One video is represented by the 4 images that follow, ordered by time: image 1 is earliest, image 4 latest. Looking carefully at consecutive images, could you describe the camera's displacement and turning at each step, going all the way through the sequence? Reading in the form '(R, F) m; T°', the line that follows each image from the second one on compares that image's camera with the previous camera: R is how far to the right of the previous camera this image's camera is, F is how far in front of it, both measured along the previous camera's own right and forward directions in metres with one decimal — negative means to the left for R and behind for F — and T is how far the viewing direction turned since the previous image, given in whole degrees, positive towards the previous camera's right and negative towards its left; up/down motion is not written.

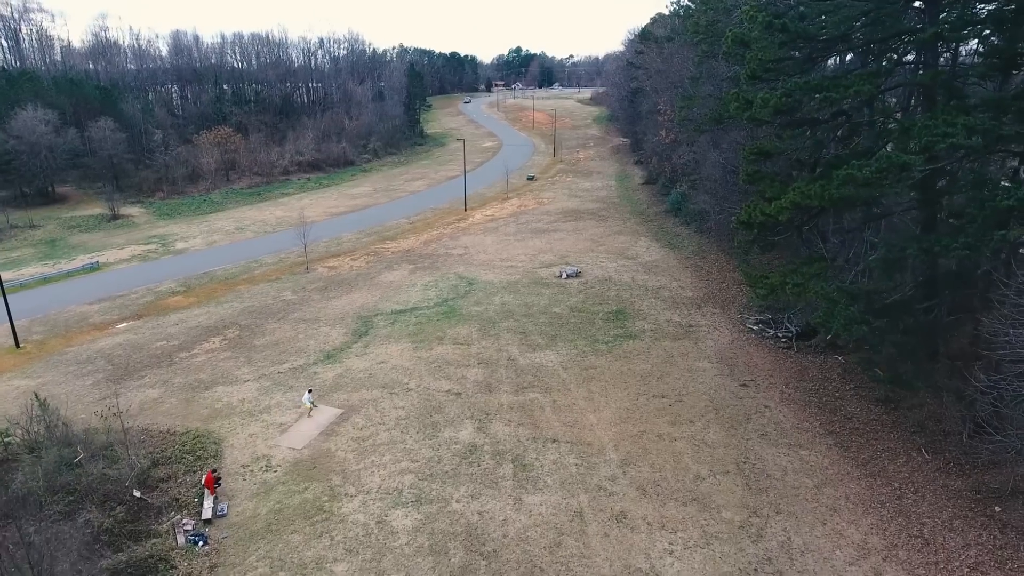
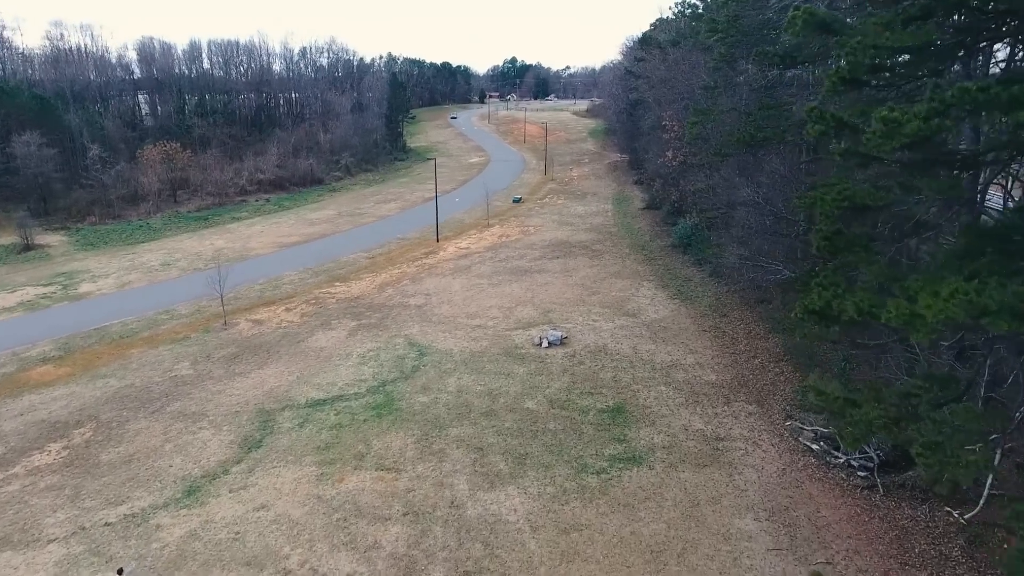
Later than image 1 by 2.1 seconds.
(+1.0, +6.2) m; 0°
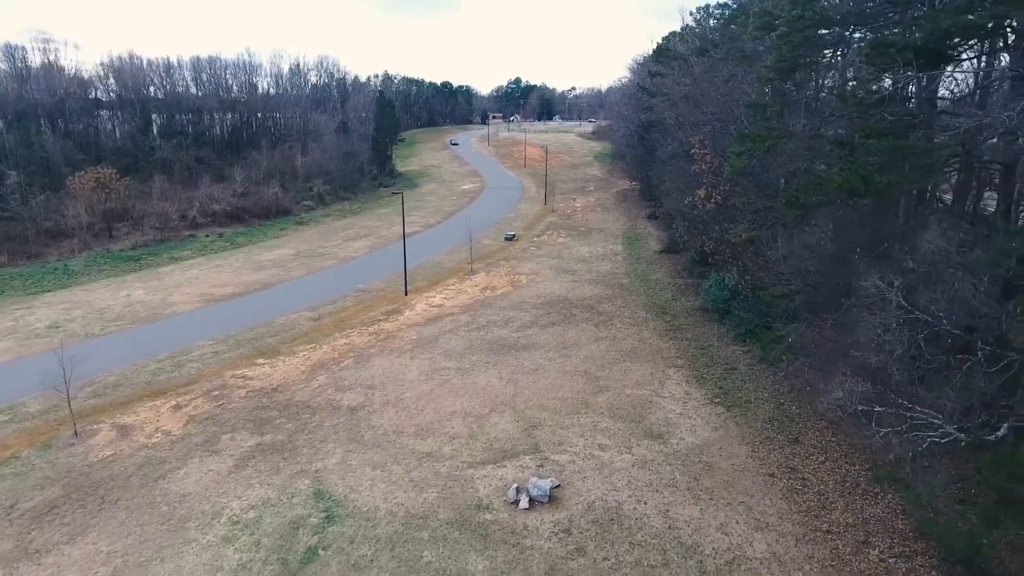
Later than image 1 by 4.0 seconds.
(+0.8, +7.3) m; 0°
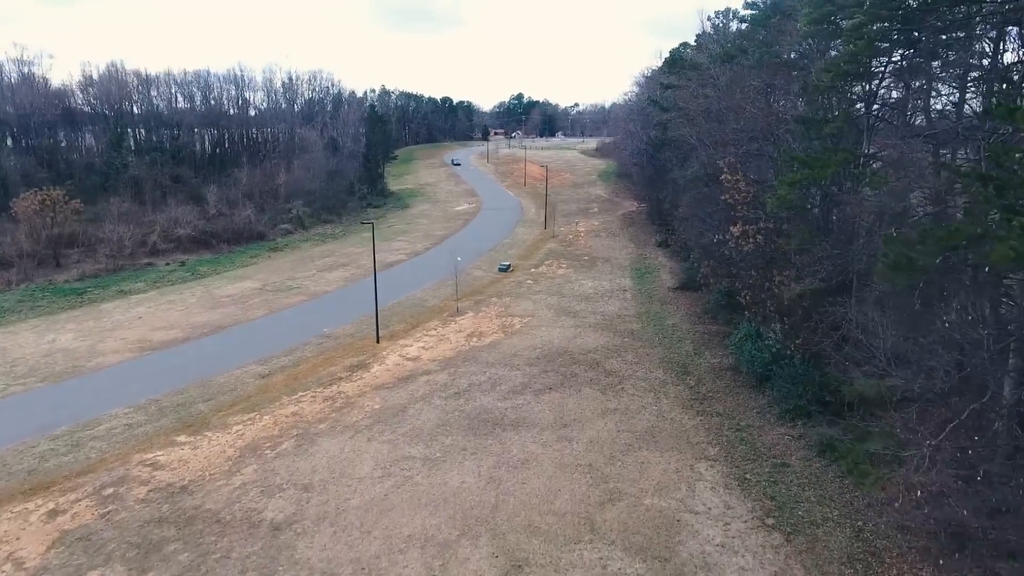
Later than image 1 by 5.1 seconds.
(+0.4, +4.5) m; 0°
